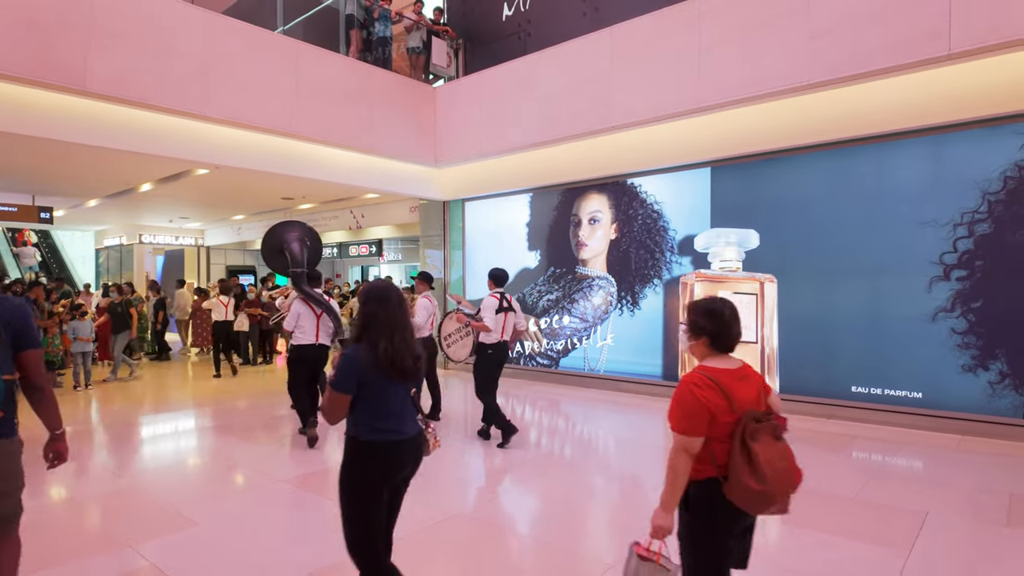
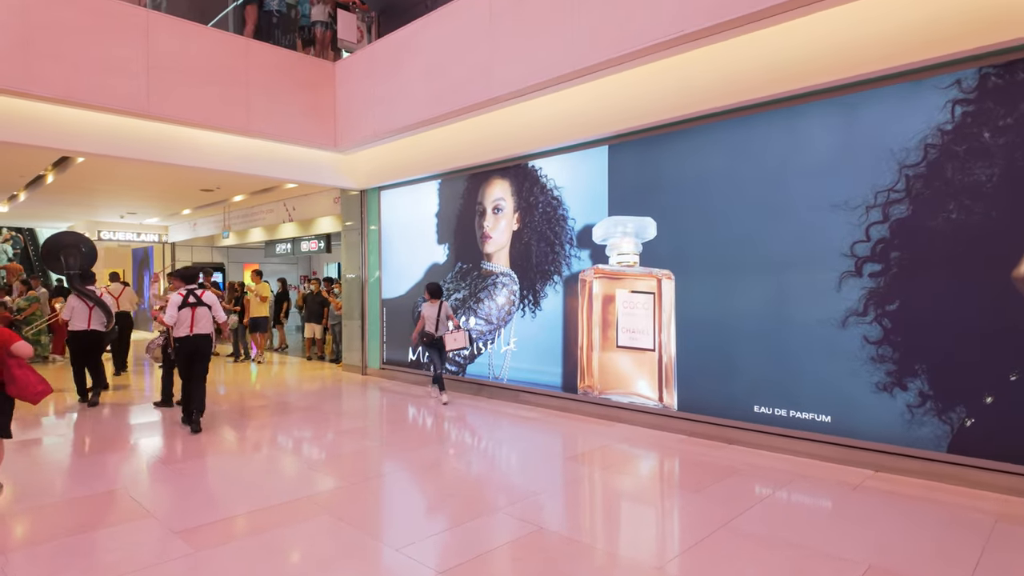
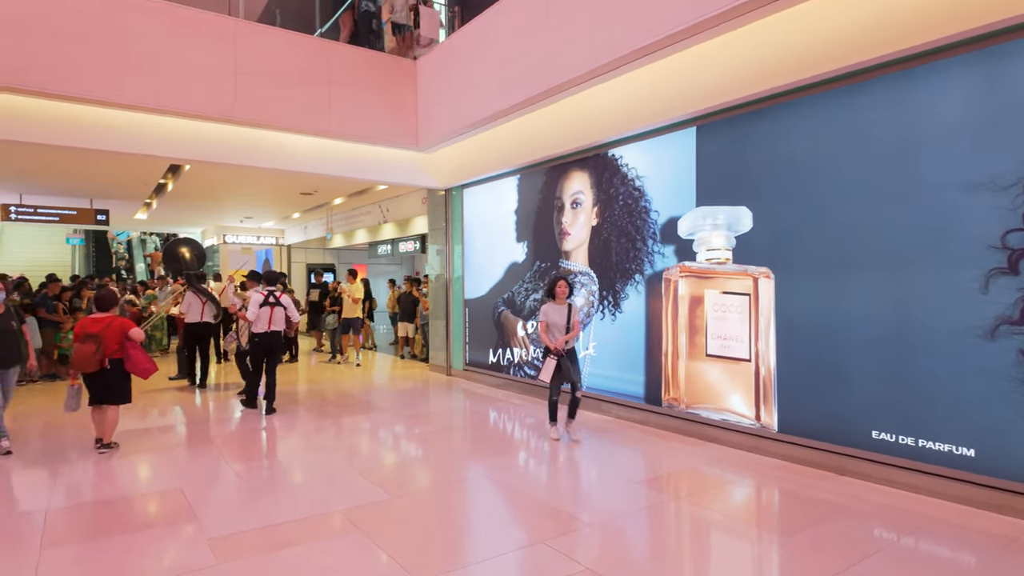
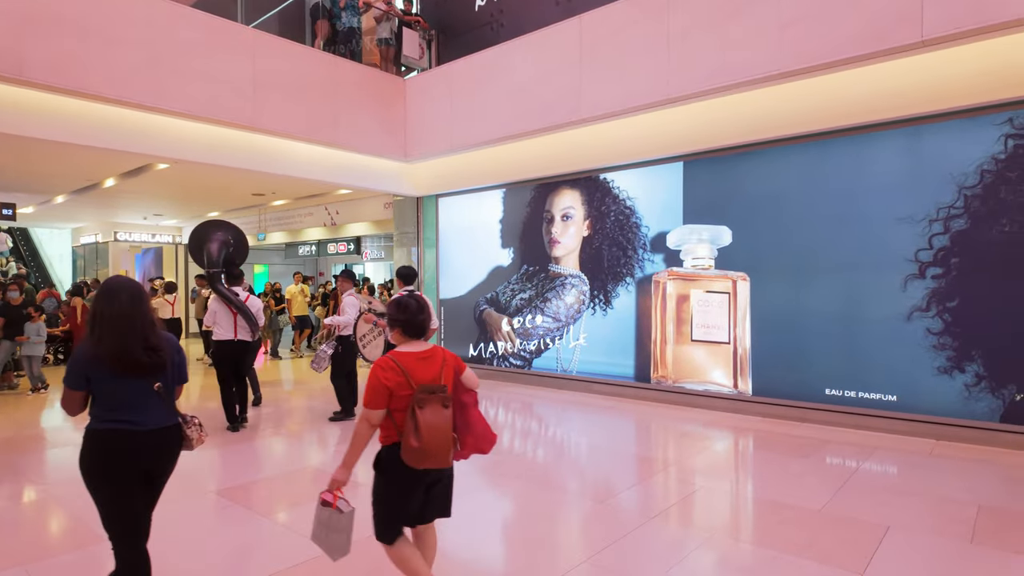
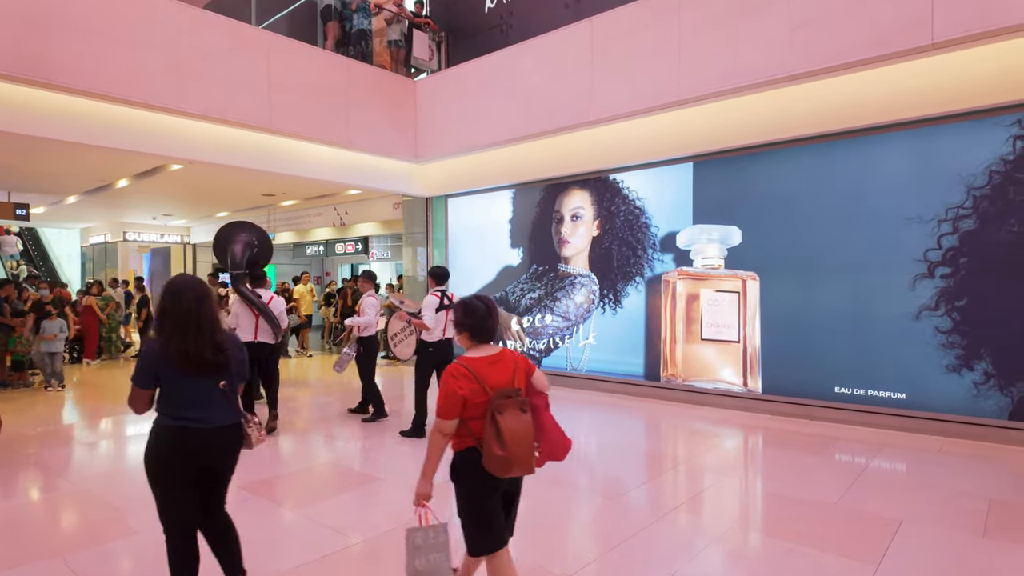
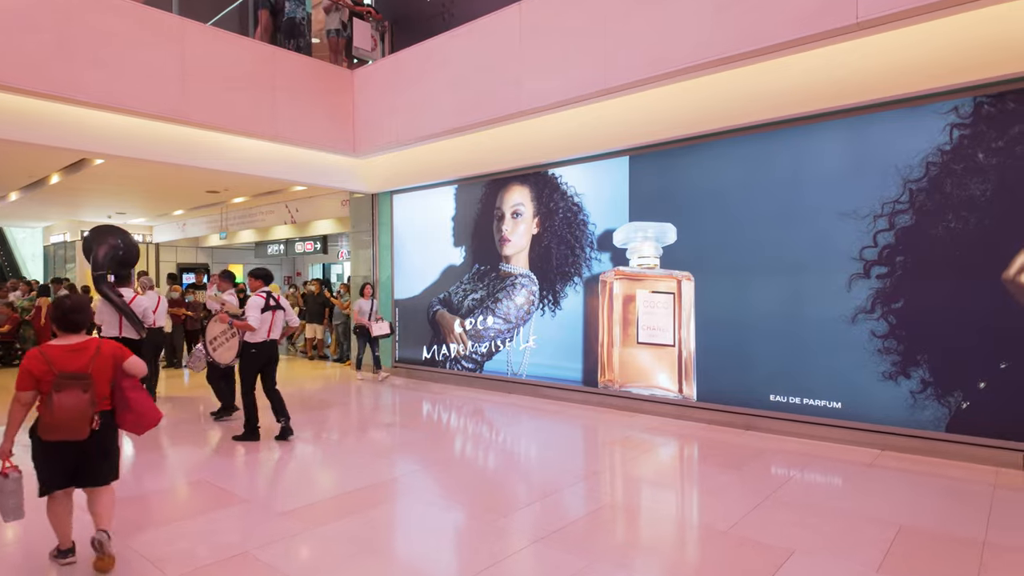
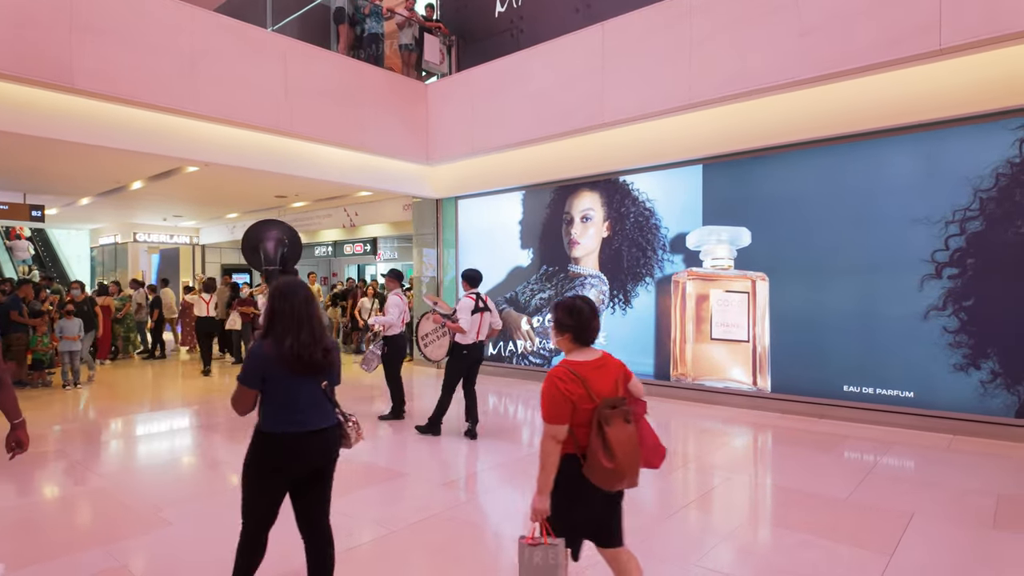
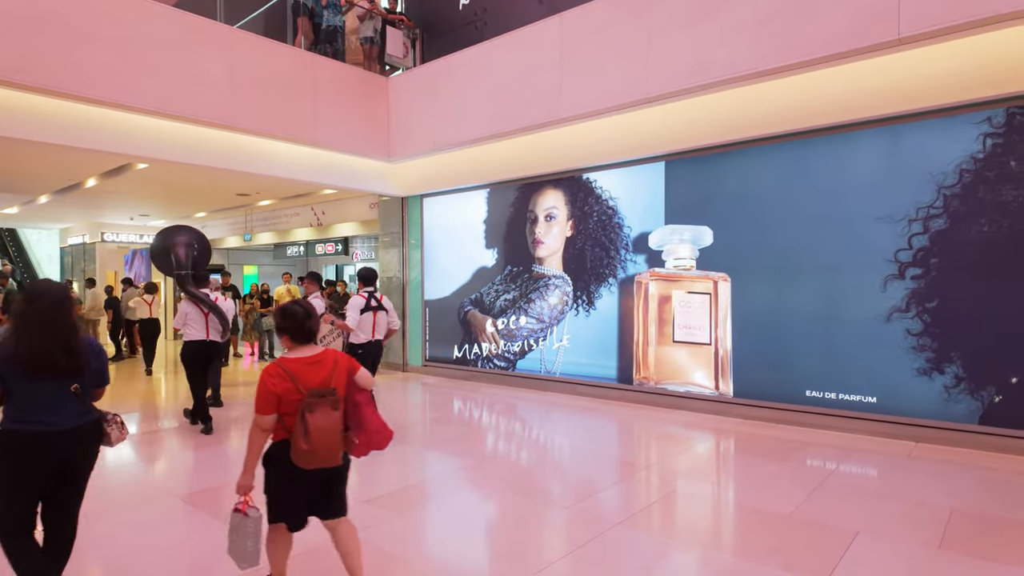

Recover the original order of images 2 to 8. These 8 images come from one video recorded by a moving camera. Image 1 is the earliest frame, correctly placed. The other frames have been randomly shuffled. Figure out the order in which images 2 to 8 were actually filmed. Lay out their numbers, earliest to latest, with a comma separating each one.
7, 5, 4, 8, 6, 2, 3
